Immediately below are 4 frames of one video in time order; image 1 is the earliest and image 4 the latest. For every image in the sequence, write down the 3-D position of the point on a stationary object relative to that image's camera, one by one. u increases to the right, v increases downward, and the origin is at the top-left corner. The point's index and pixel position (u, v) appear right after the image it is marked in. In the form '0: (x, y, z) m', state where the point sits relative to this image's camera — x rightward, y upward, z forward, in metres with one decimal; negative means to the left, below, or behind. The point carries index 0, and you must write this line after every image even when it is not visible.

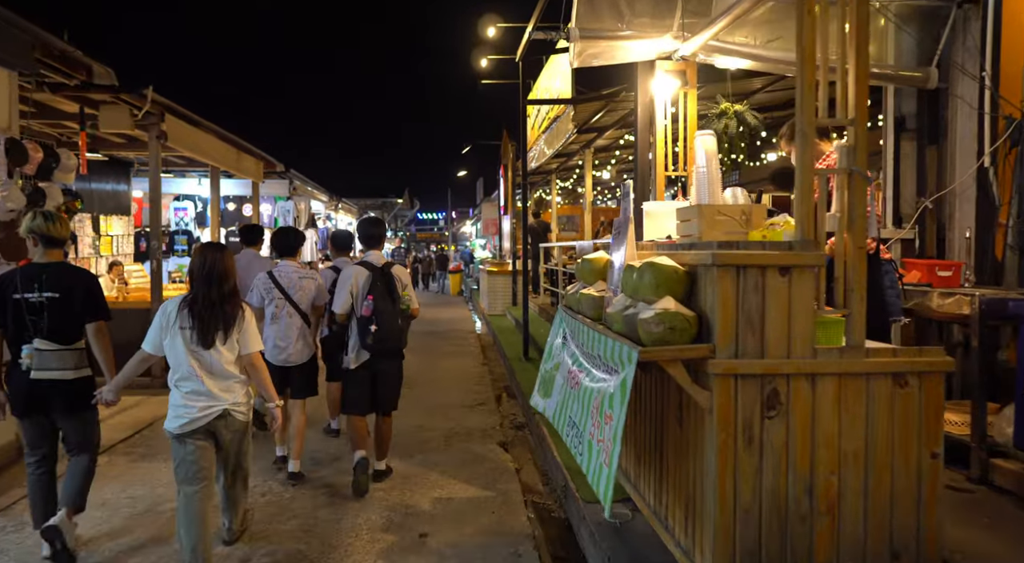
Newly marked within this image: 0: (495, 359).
0: (-0.3, -1.4, +11.0) m
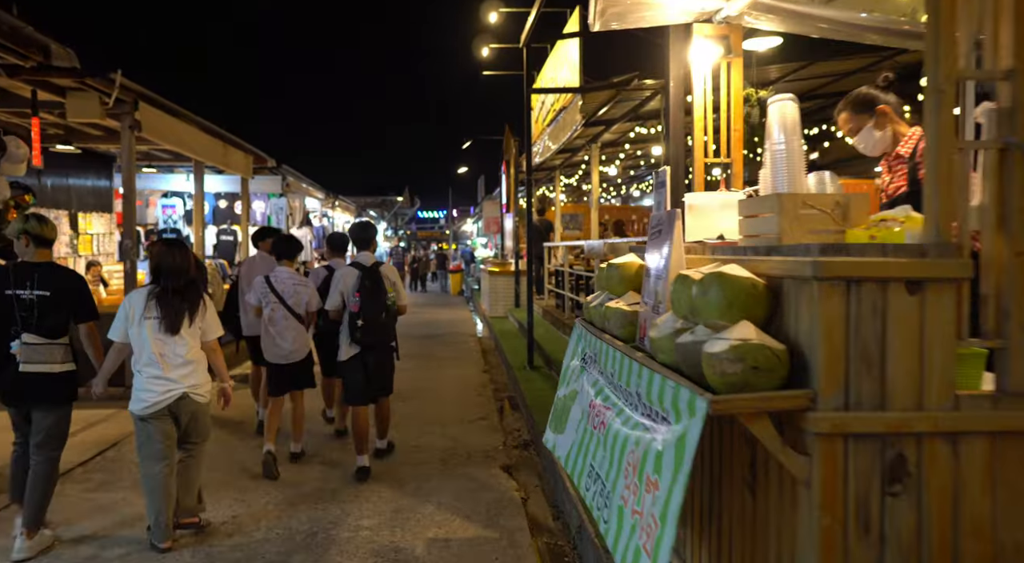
0: (-0.2, -1.4, +10.4) m
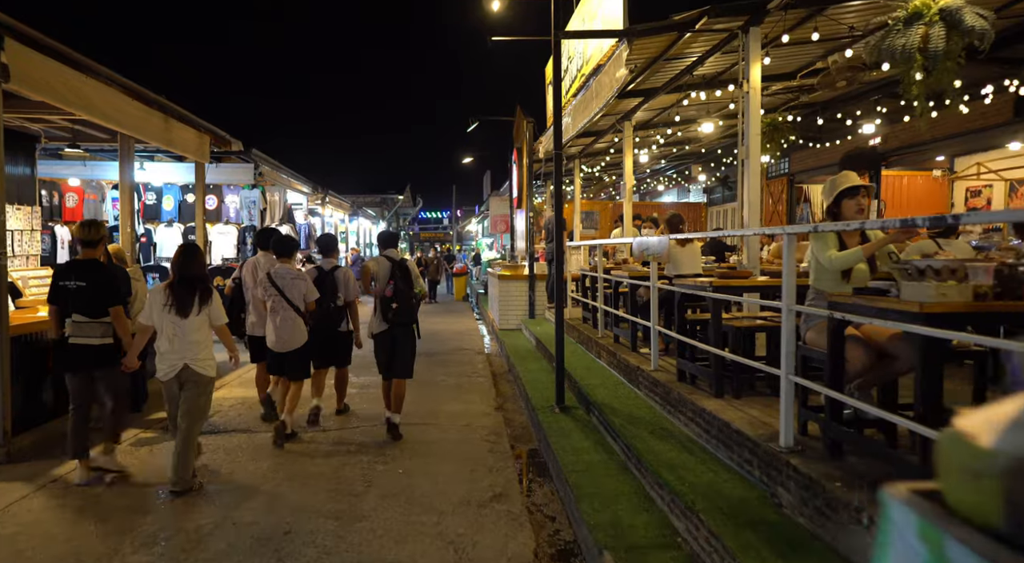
0: (0.0, -1.5, +8.1) m
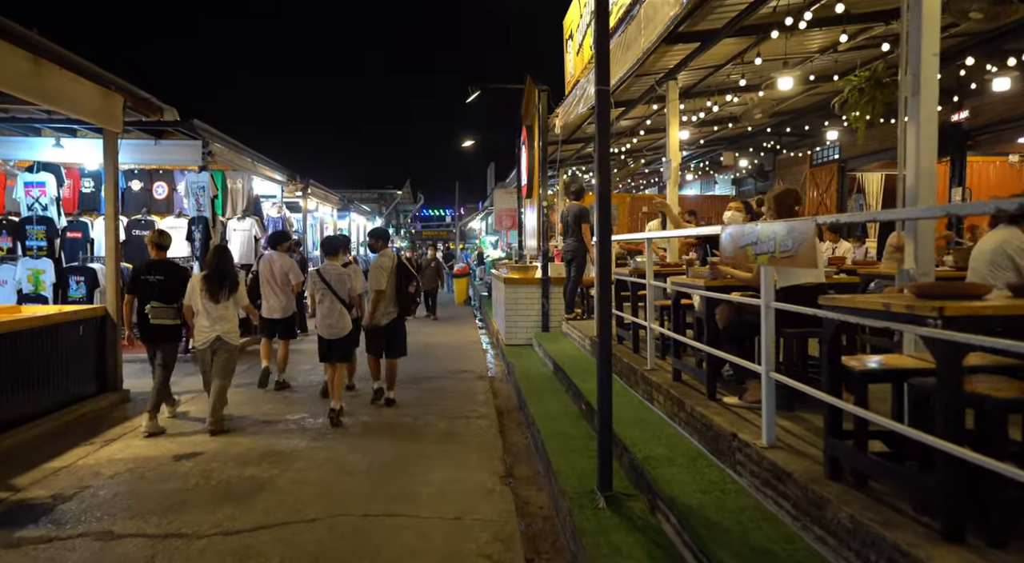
0: (+0.1, -1.6, +5.7) m
